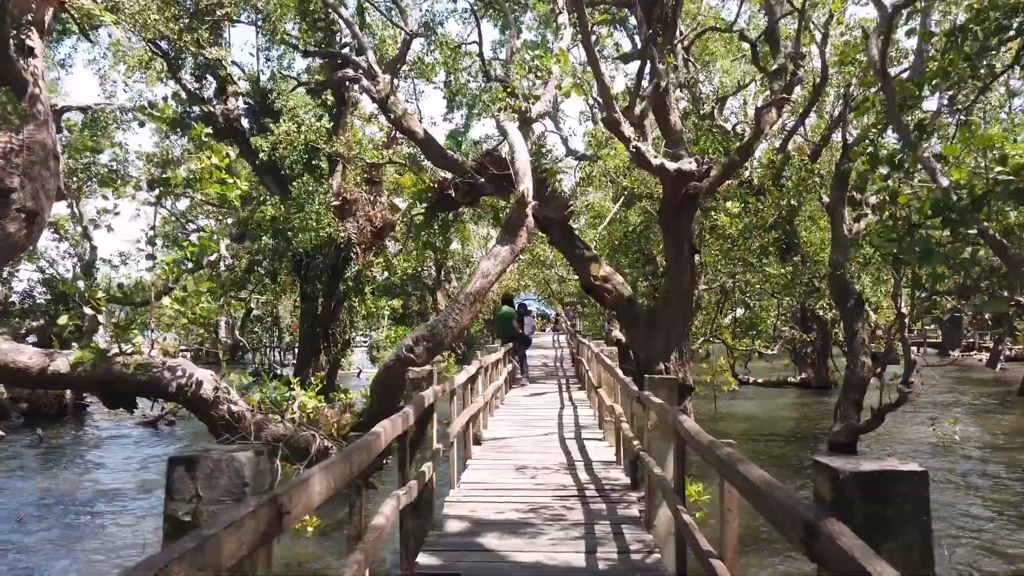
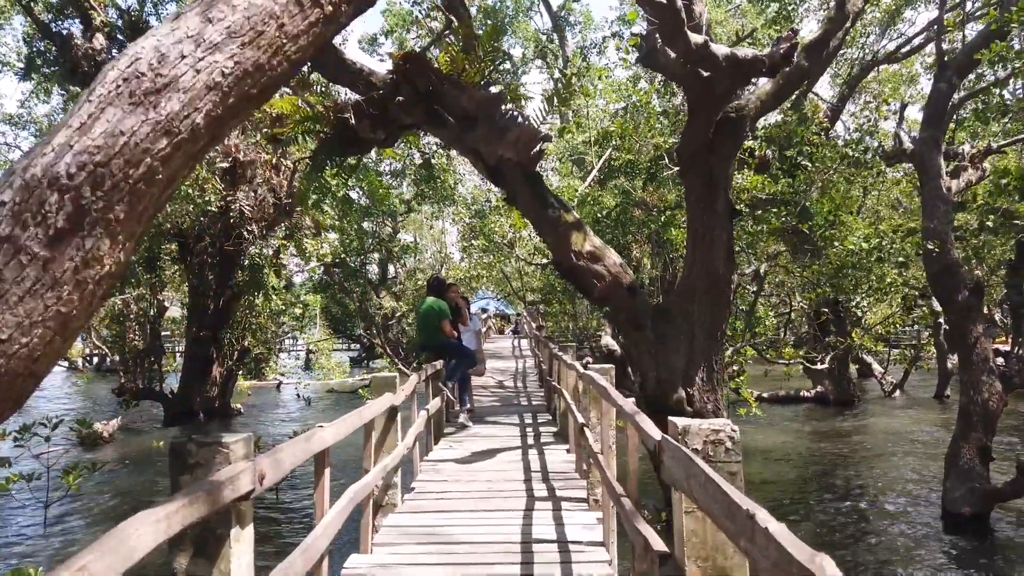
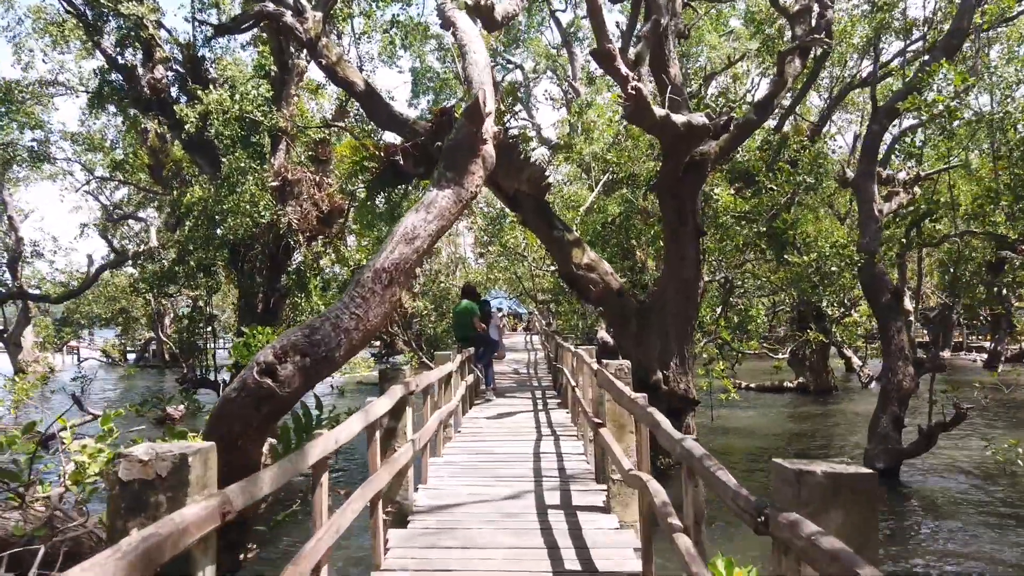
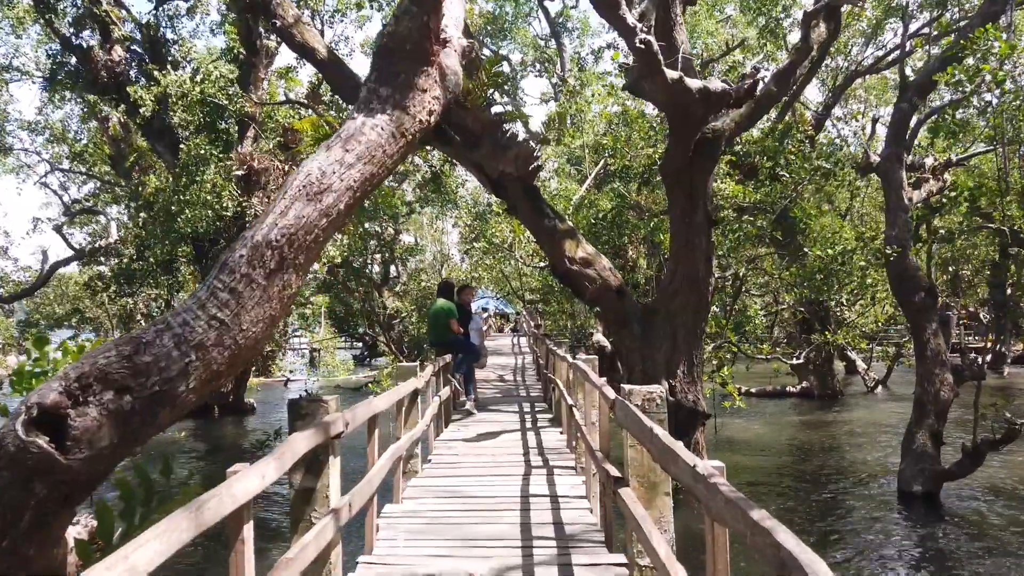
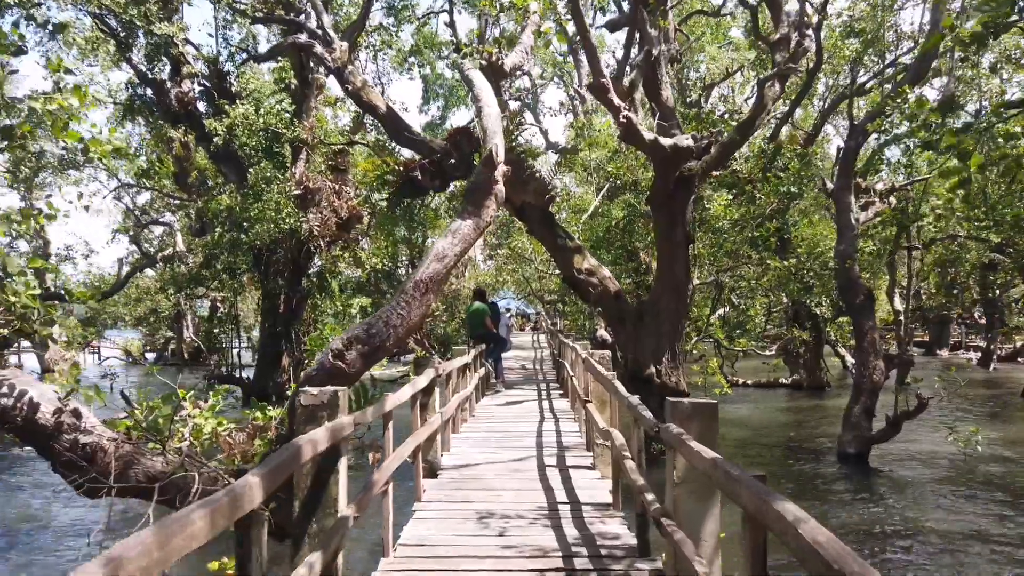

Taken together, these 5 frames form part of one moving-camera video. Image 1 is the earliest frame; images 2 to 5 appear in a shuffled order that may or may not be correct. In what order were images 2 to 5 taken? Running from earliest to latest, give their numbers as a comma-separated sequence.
5, 3, 4, 2
